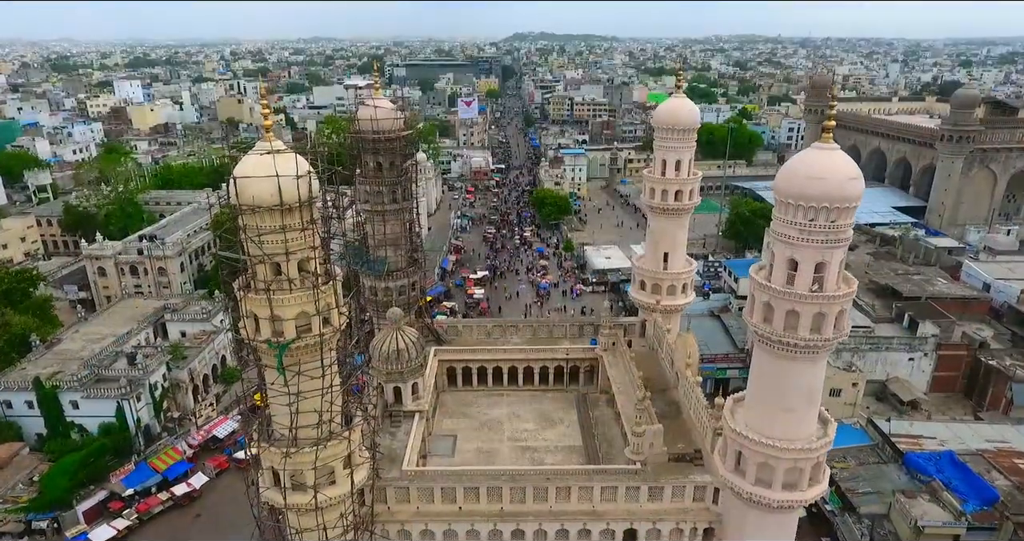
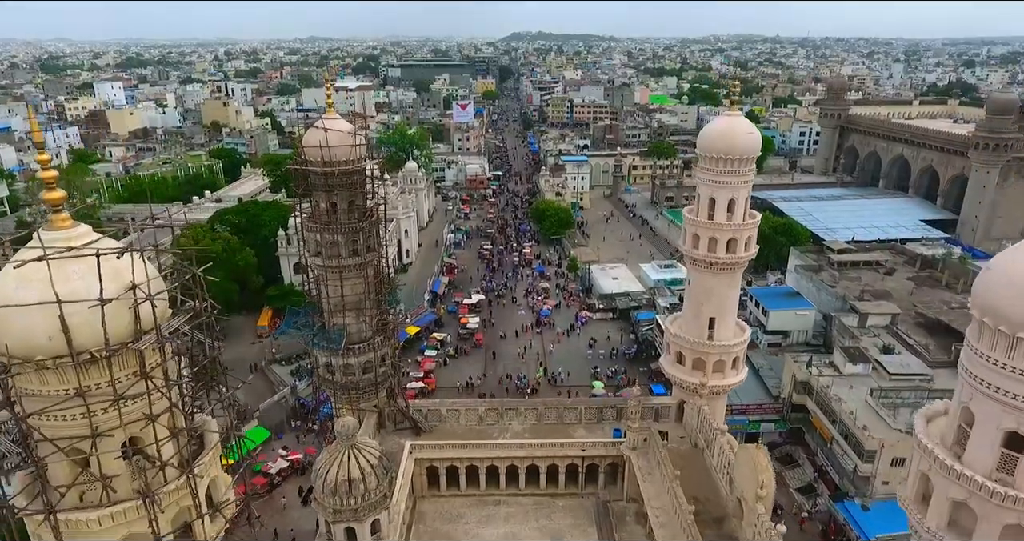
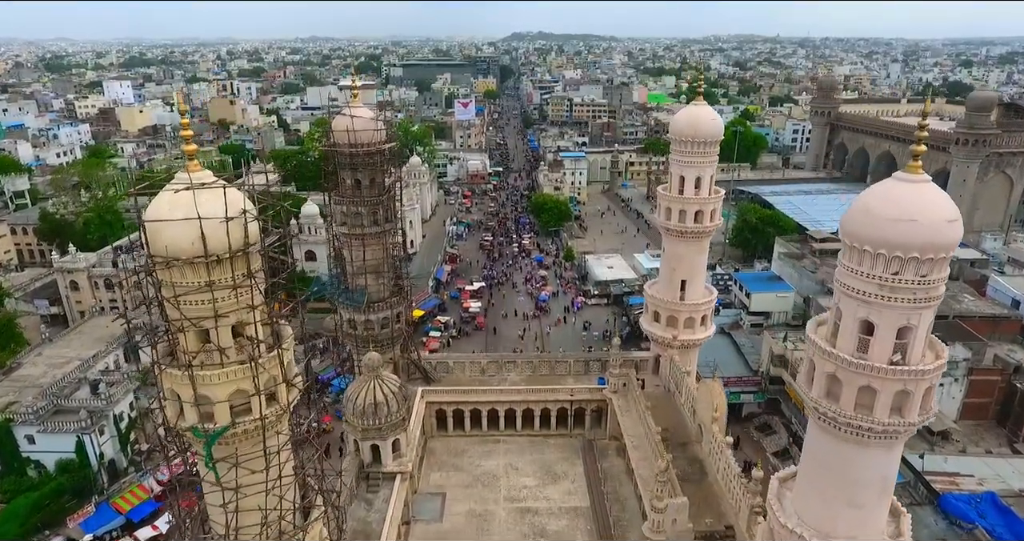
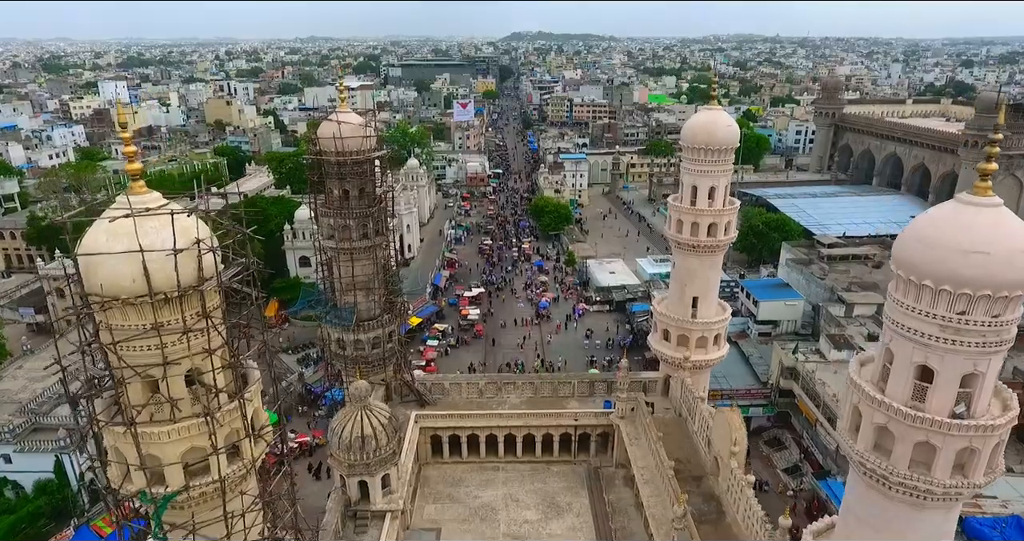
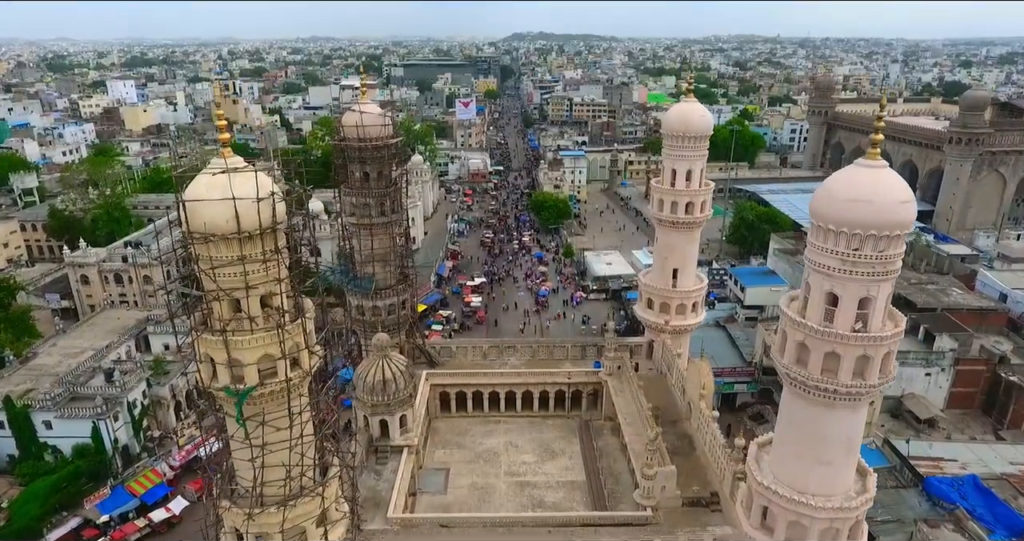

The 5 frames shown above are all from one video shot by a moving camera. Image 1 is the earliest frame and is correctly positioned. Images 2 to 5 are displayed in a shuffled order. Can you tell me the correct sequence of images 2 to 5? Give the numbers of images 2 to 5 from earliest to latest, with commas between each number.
5, 3, 4, 2
